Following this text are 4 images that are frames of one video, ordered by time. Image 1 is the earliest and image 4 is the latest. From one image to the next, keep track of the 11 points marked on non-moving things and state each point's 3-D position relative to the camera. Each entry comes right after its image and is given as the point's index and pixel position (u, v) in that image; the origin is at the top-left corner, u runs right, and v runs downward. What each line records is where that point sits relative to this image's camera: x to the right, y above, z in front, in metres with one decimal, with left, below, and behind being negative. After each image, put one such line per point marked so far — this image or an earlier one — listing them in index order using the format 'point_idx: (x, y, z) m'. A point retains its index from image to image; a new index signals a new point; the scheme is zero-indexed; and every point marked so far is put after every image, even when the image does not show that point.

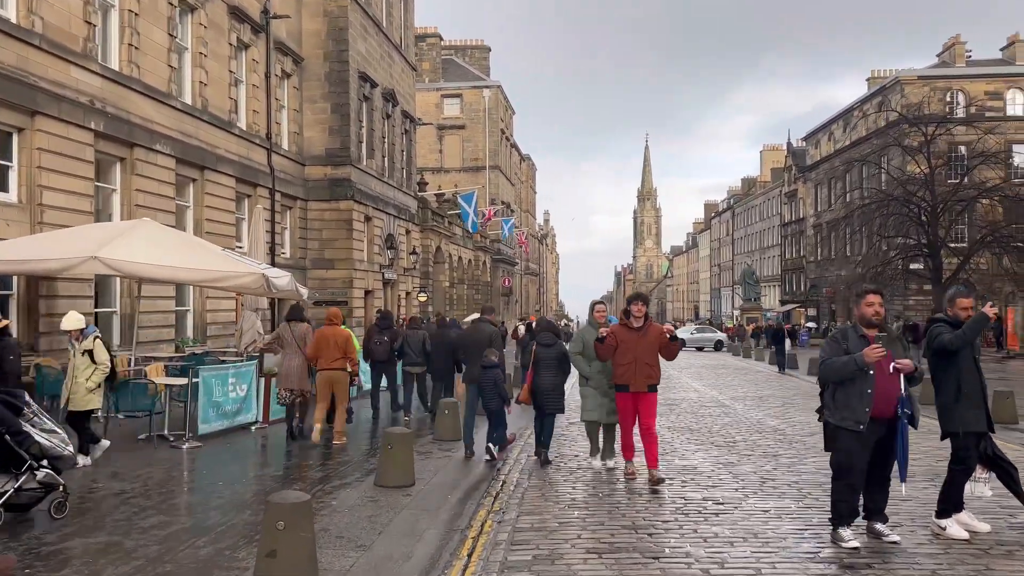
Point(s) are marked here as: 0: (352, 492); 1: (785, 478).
0: (-1.6, -2.0, +7.8) m
1: (+2.8, -1.9, +8.1) m
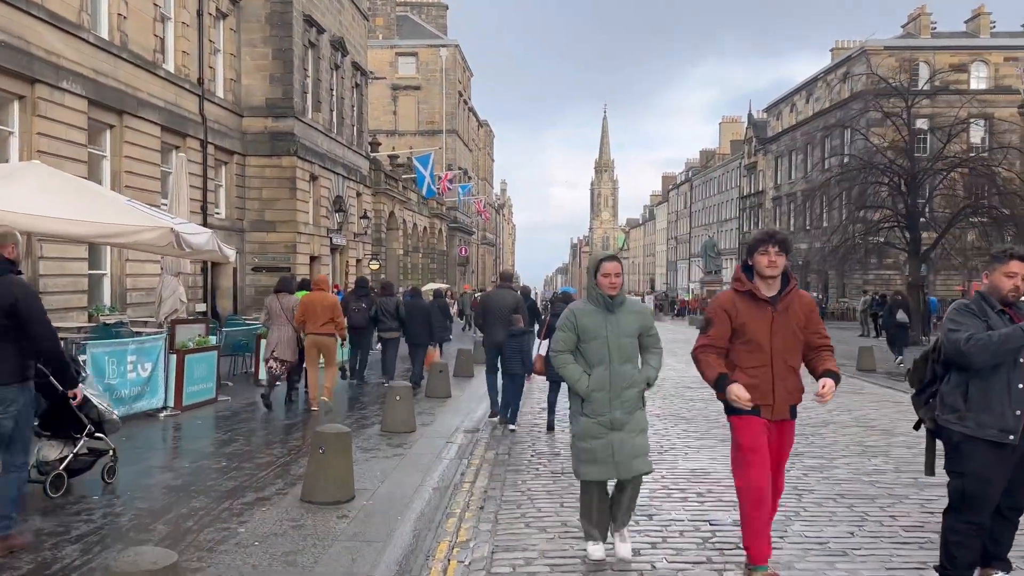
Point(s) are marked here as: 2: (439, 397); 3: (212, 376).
0: (-1.8, -1.6, +5.9) m
1: (+2.5, -1.6, +6.5) m
2: (-1.1, -1.6, +11.8) m
3: (-4.2, -1.2, +11.2) m
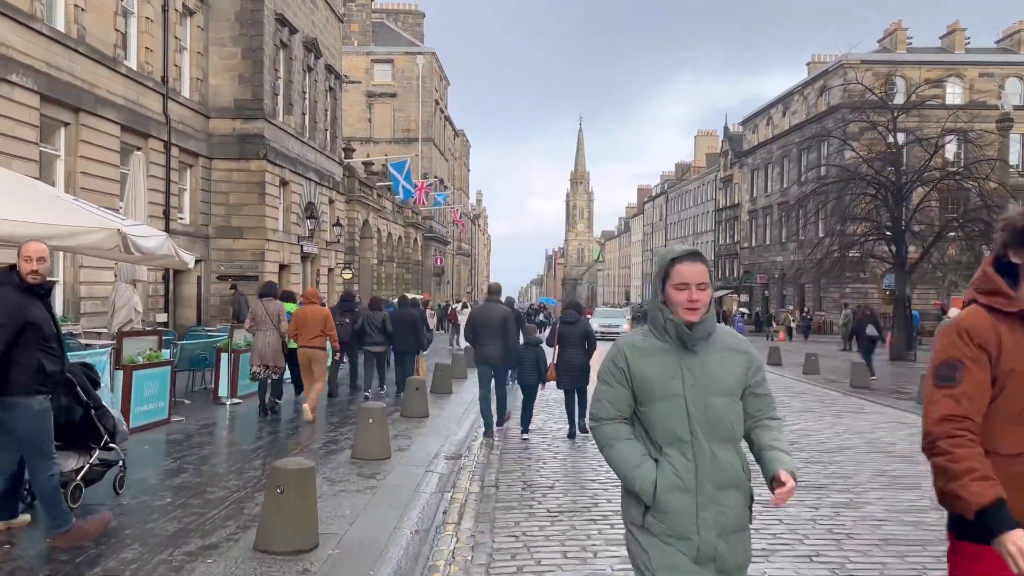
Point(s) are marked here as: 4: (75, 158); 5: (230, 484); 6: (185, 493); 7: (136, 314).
0: (-1.8, -1.7, +4.9) m
1: (+2.5, -1.7, +5.6) m
2: (-1.3, -1.7, +10.9) m
3: (-4.4, -1.3, +10.1) m
4: (-9.3, +2.8, +17.1) m
5: (-2.5, -1.7, +7.1) m
6: (-2.7, -1.7, +6.8) m
7: (-6.4, -0.4, +13.6) m
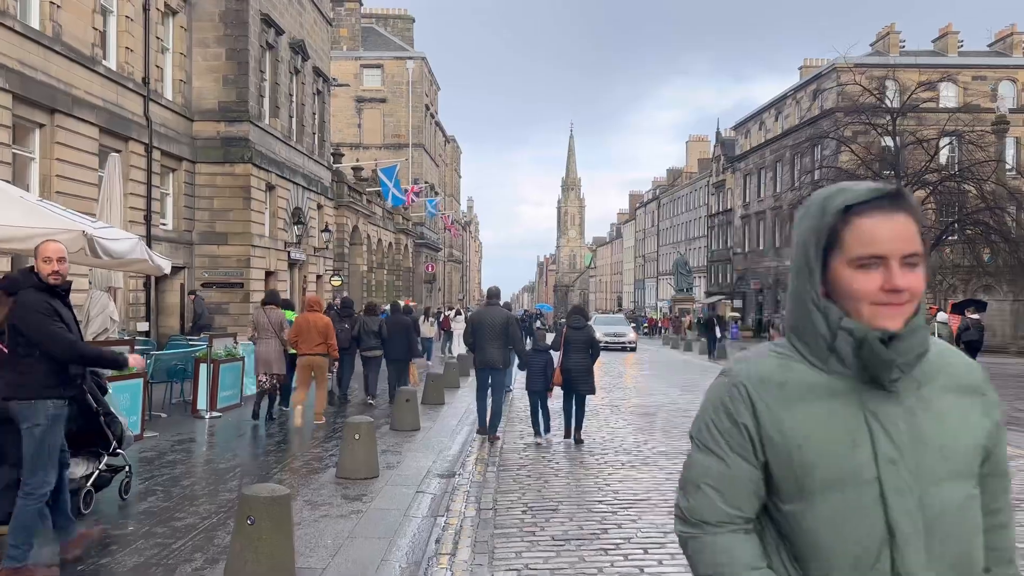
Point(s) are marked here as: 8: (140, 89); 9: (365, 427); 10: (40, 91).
0: (-1.8, -1.7, +4.3) m
1: (+2.5, -1.7, +5.0) m
2: (-1.3, -1.8, +10.3) m
3: (-4.4, -1.4, +9.5) m
4: (-9.4, +2.6, +16.4) m
5: (-2.5, -1.8, +6.4) m
6: (-2.7, -1.8, +6.1) m
7: (-6.4, -0.6, +13.0) m
8: (-9.0, +4.8, +19.6) m
9: (-1.4, -1.3, +7.4) m
10: (-9.3, +3.9, +15.8) m
